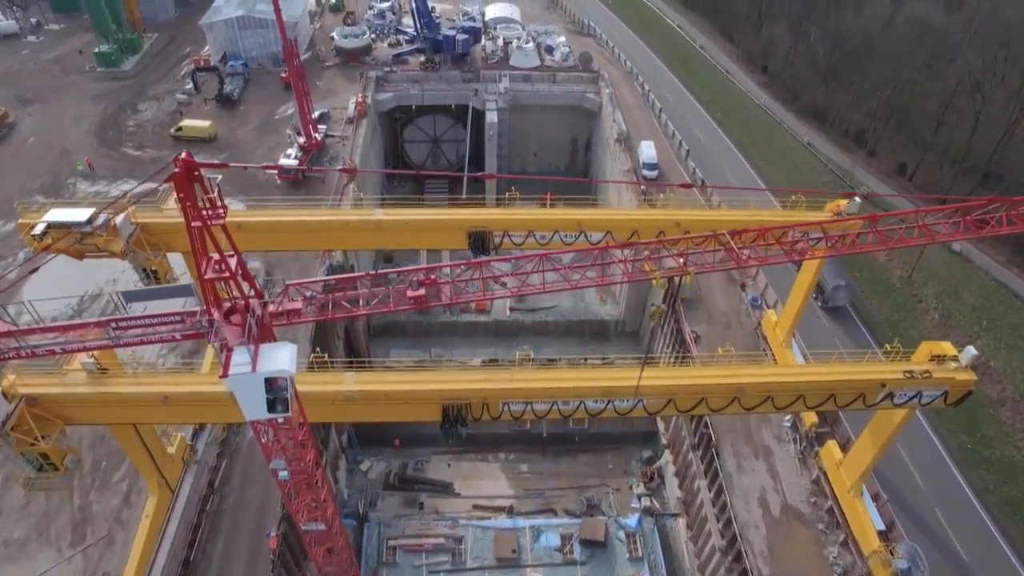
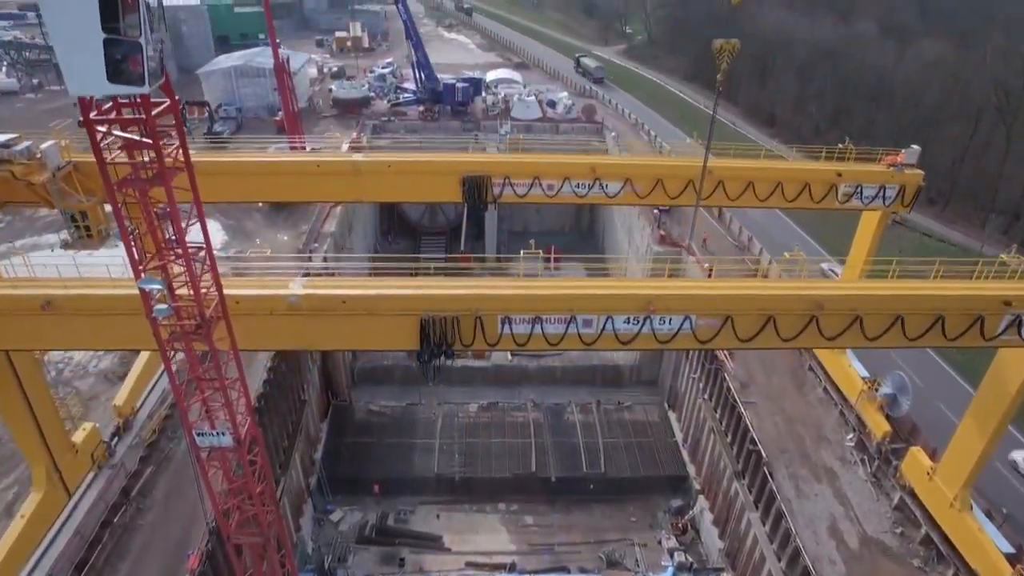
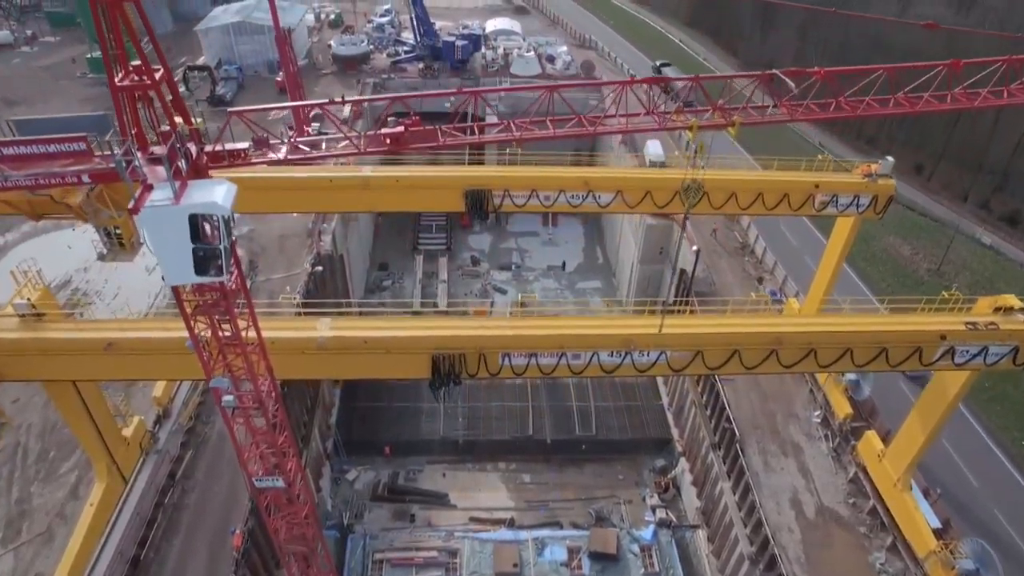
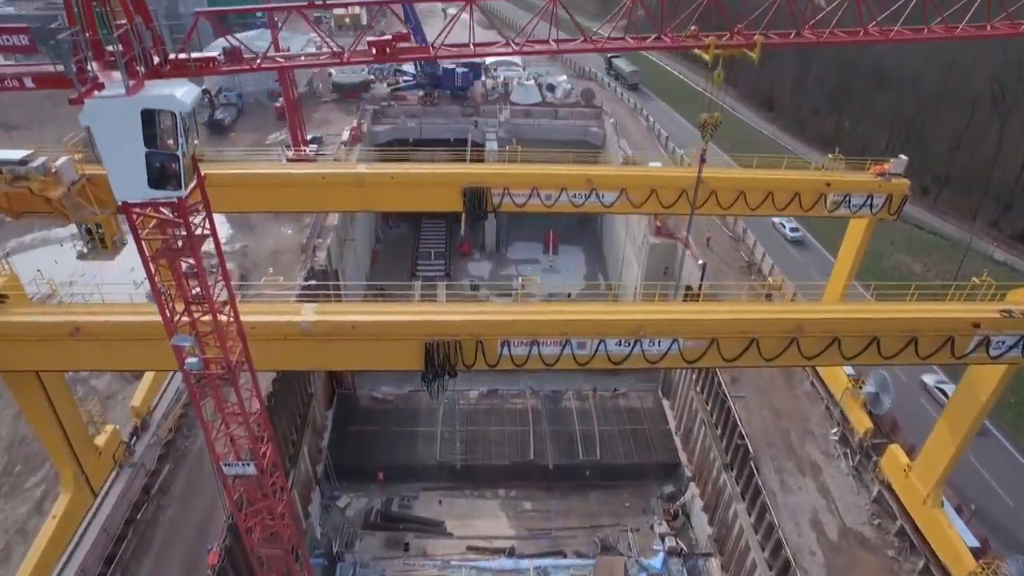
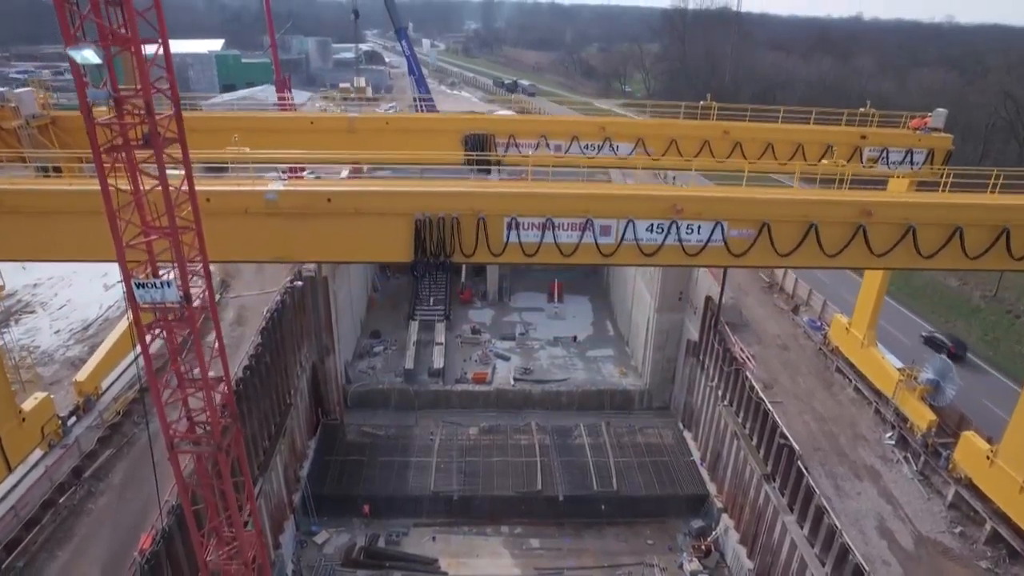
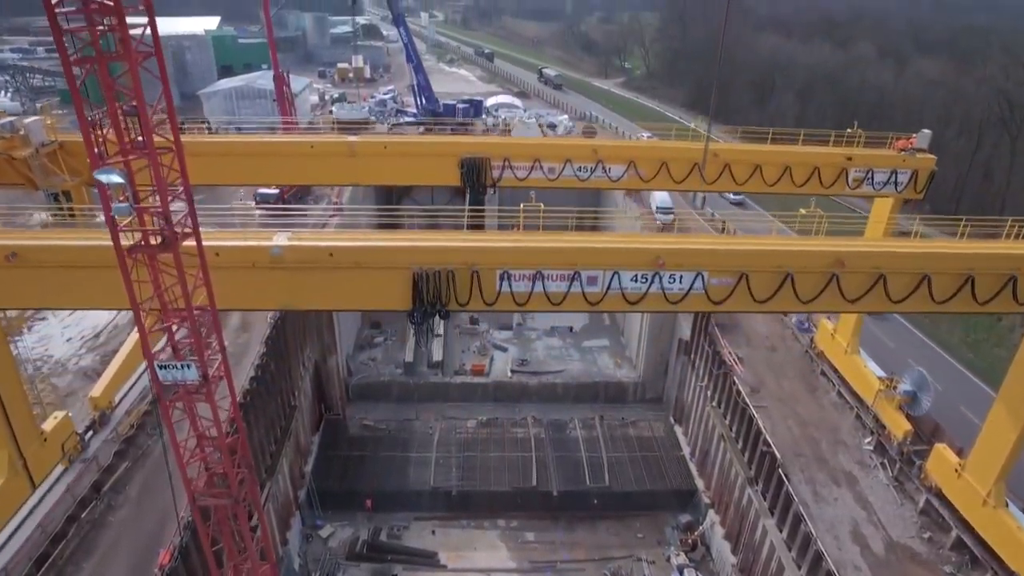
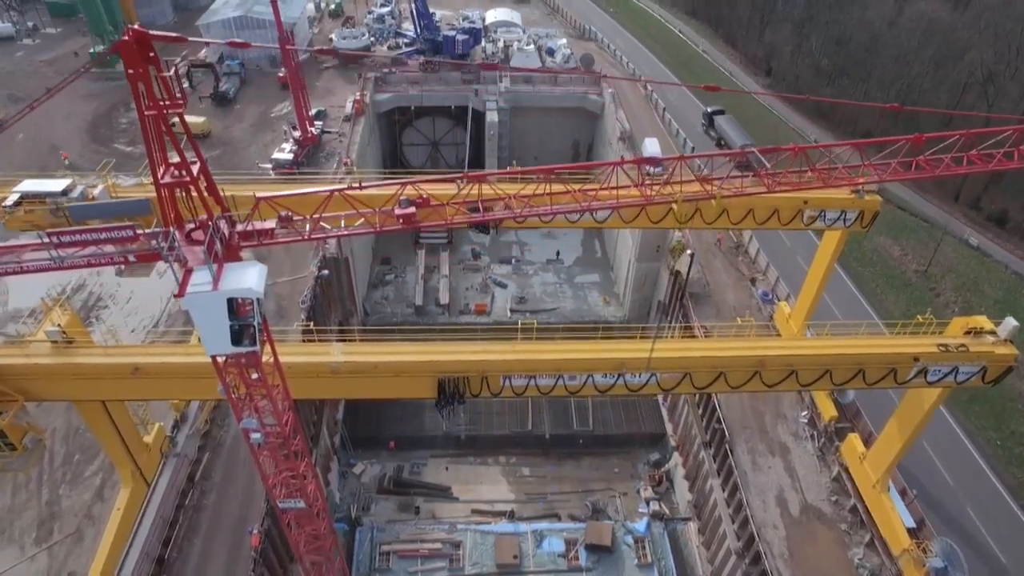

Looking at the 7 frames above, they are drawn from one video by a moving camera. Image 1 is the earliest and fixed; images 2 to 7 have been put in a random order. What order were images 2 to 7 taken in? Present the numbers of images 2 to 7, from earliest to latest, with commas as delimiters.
7, 3, 4, 2, 6, 5
